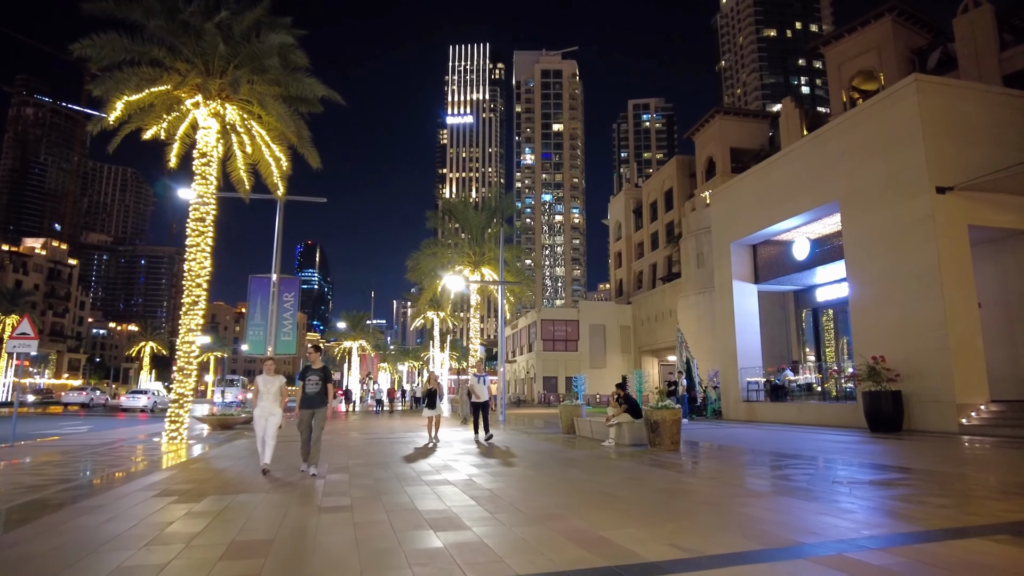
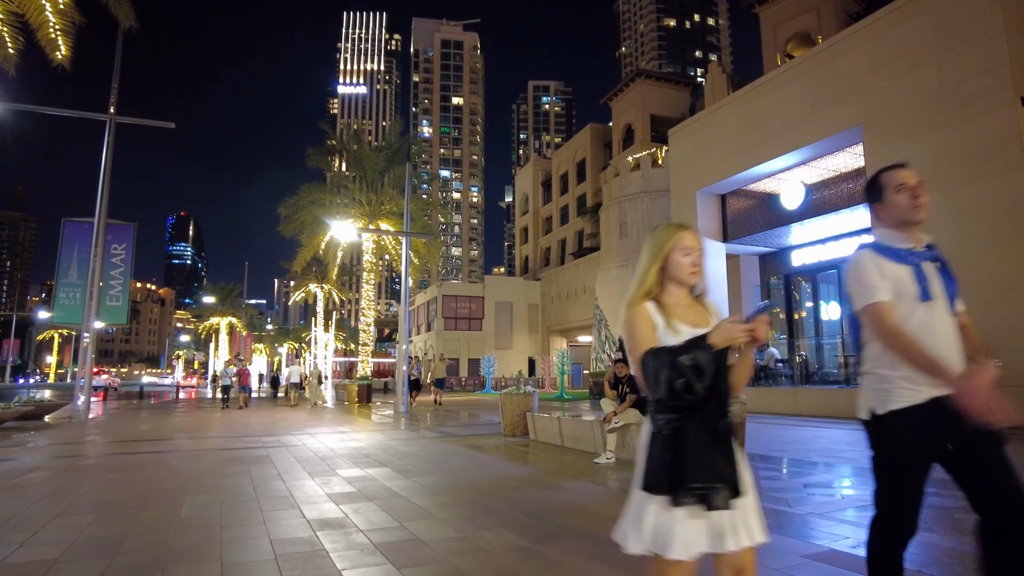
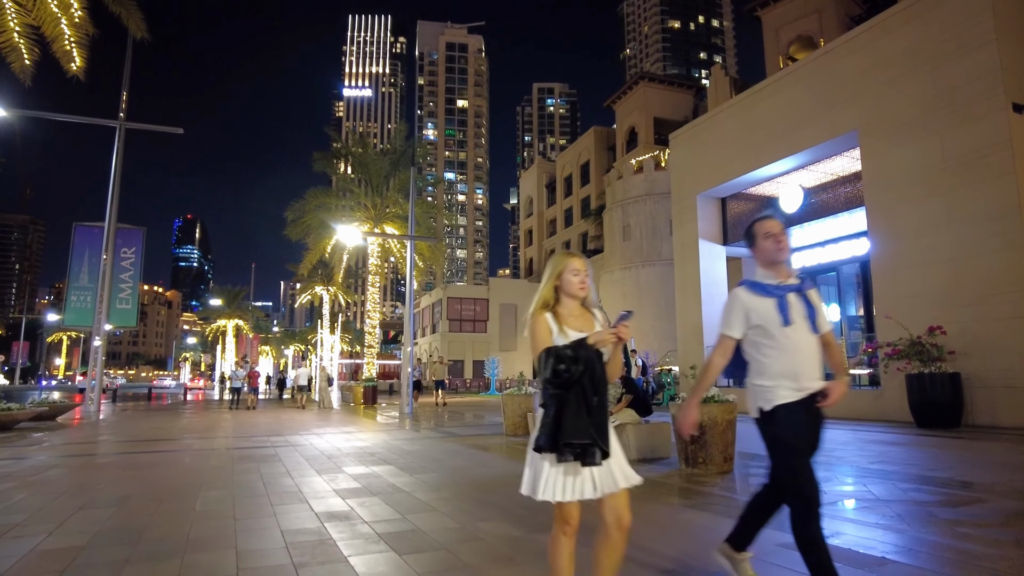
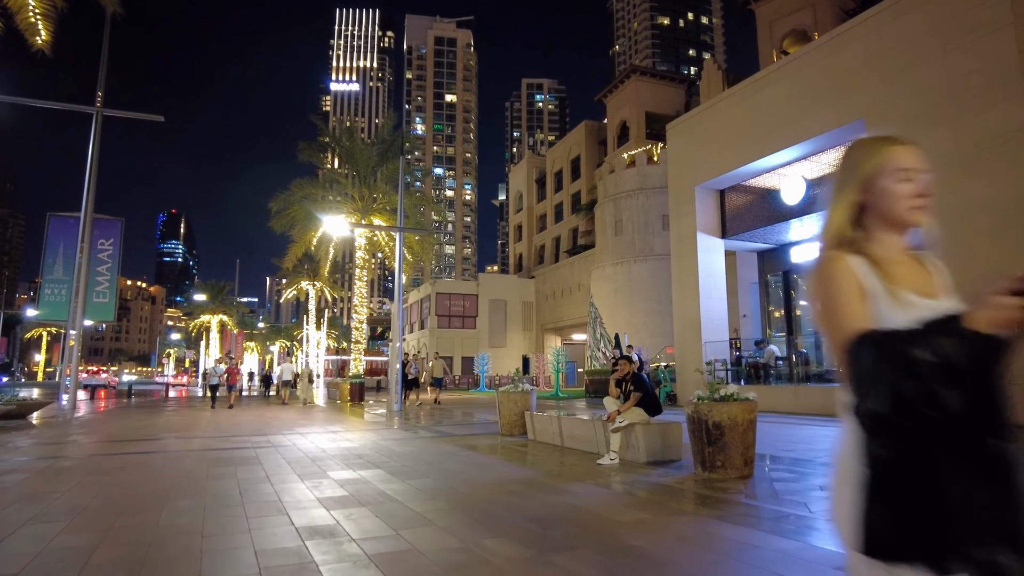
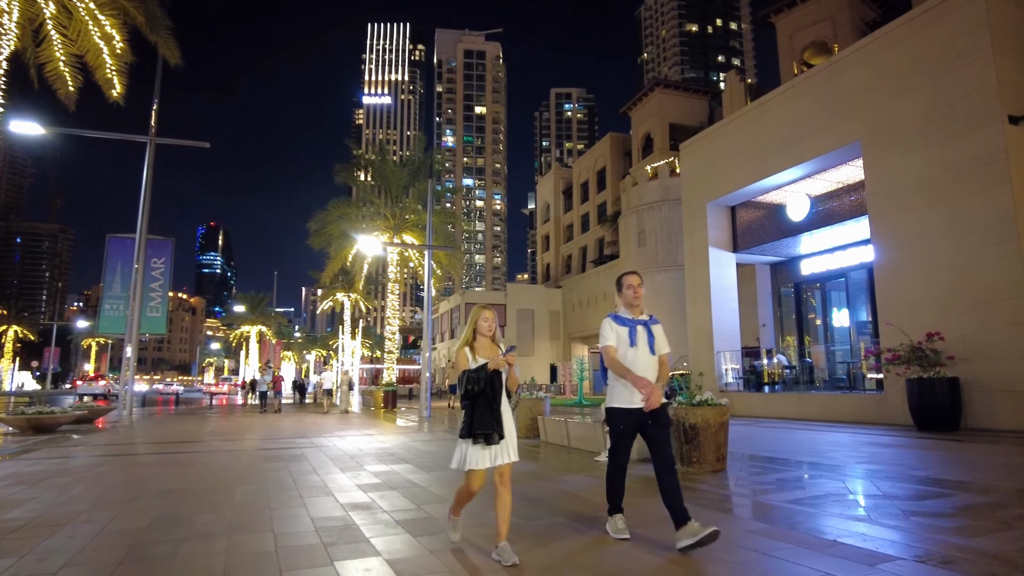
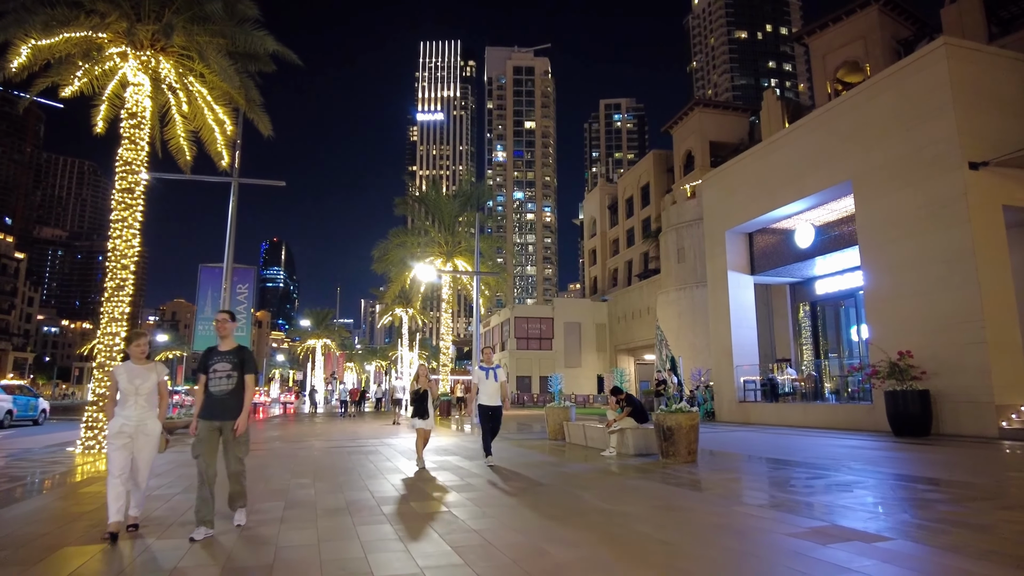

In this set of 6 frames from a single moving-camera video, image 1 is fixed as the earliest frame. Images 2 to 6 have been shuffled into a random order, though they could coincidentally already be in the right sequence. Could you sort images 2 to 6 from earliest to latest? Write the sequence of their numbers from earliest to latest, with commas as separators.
6, 5, 3, 2, 4
